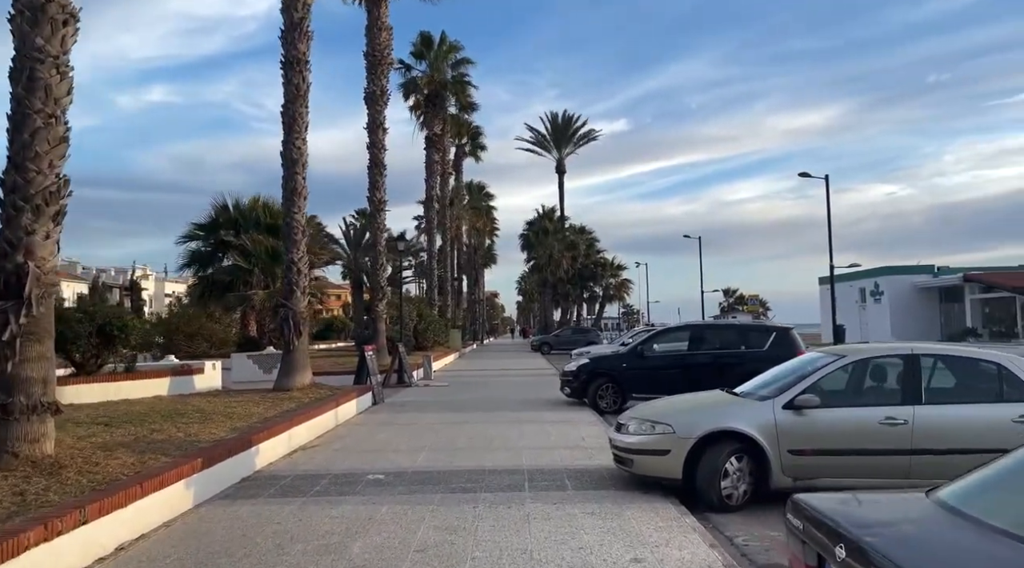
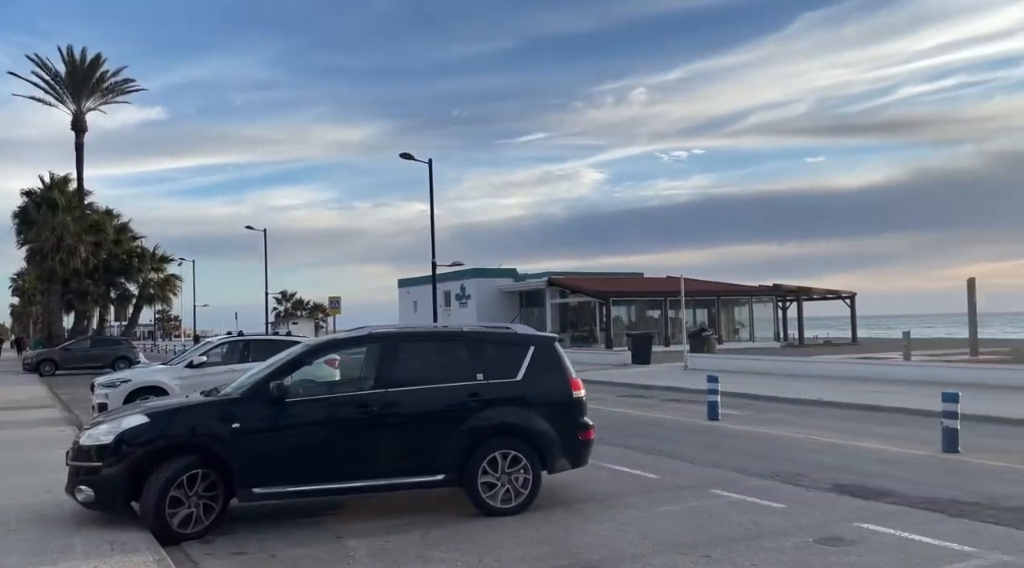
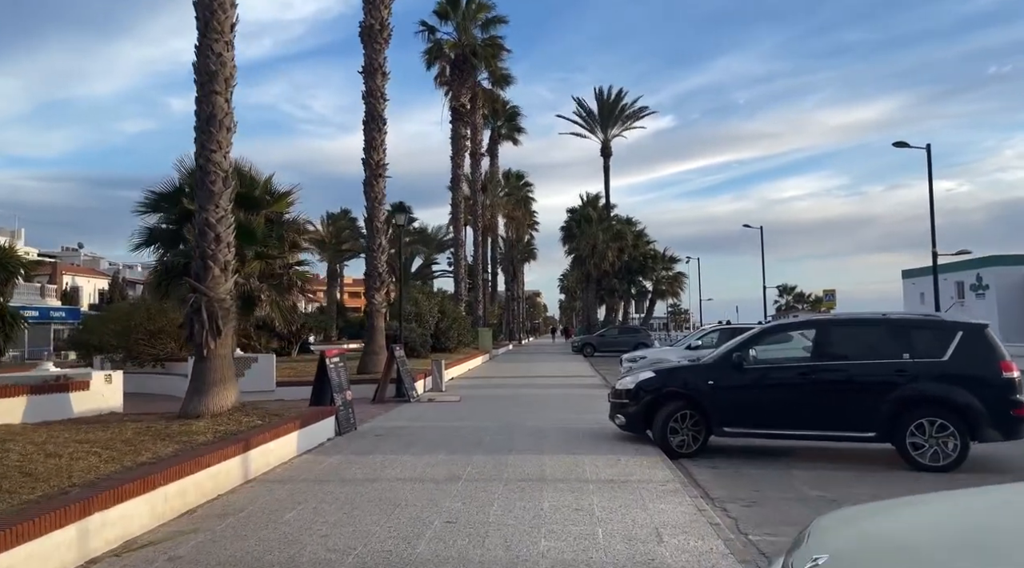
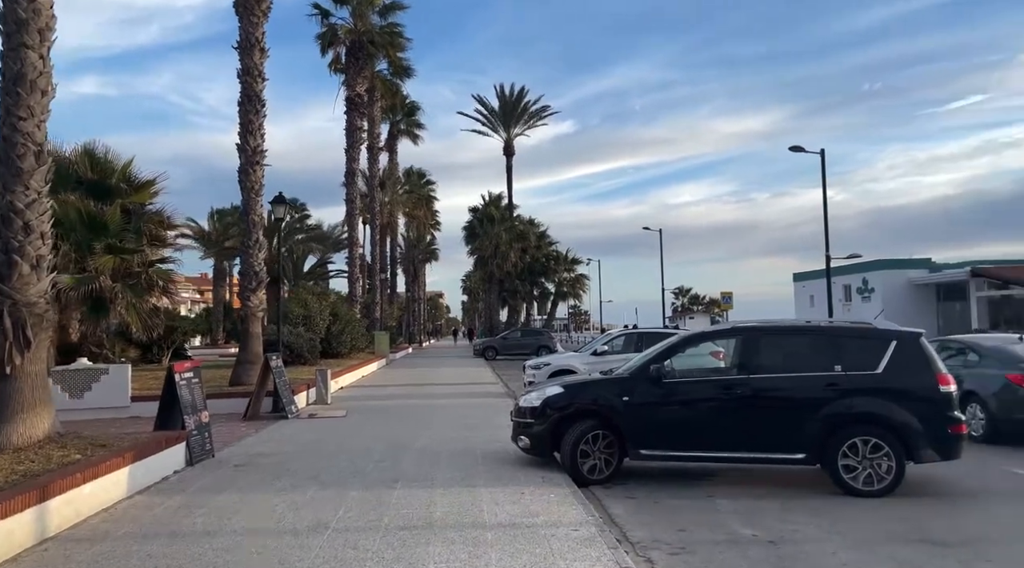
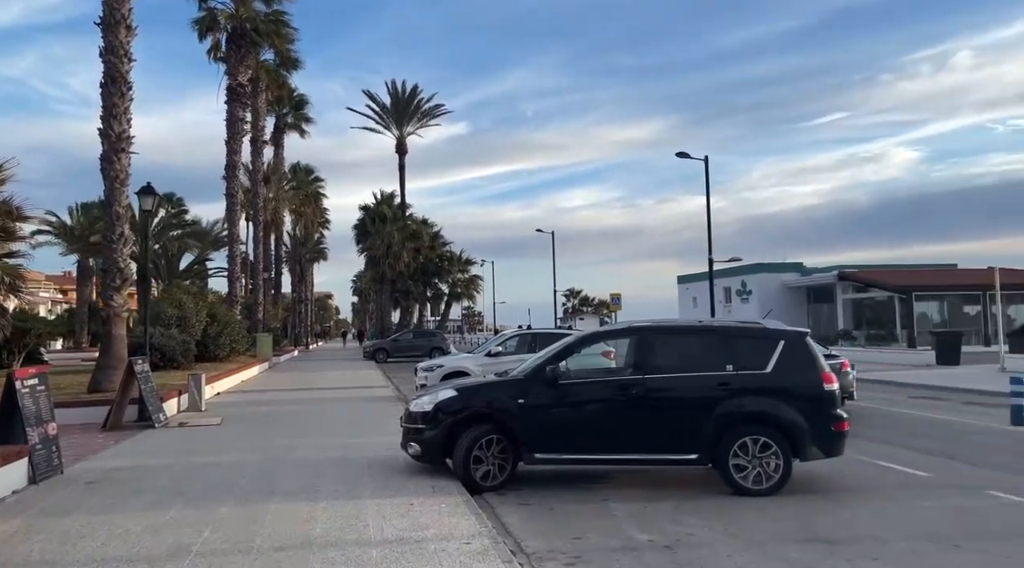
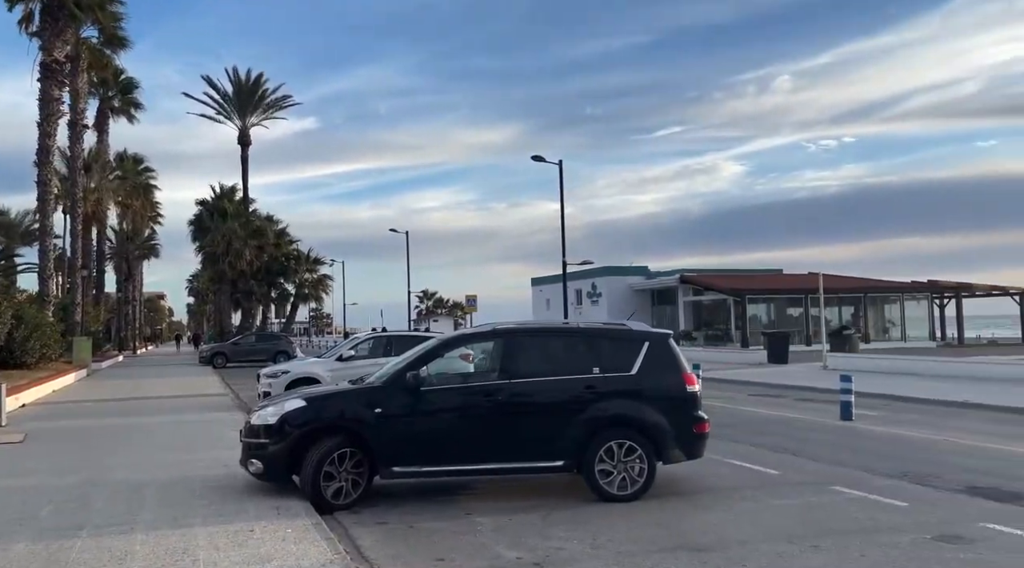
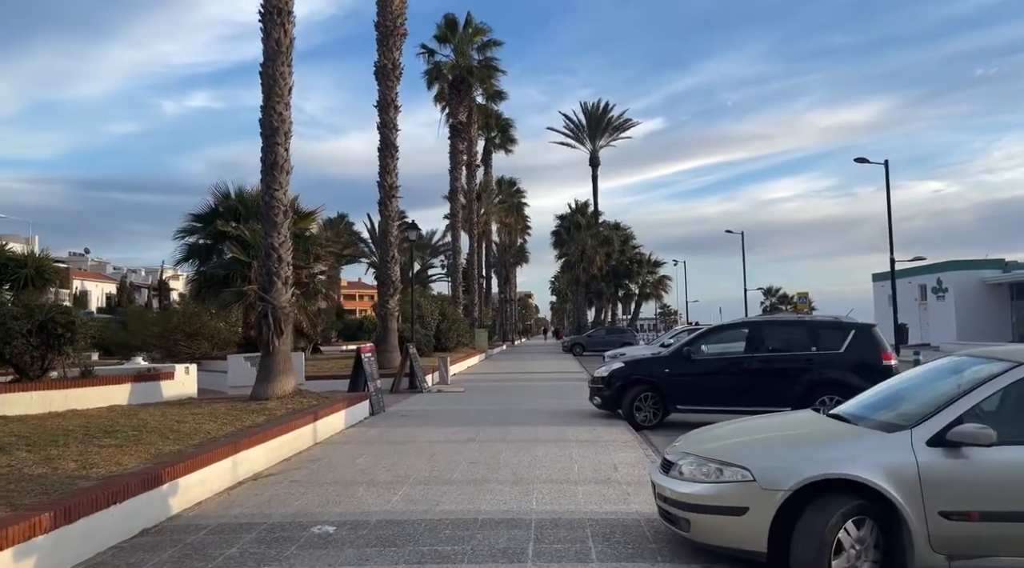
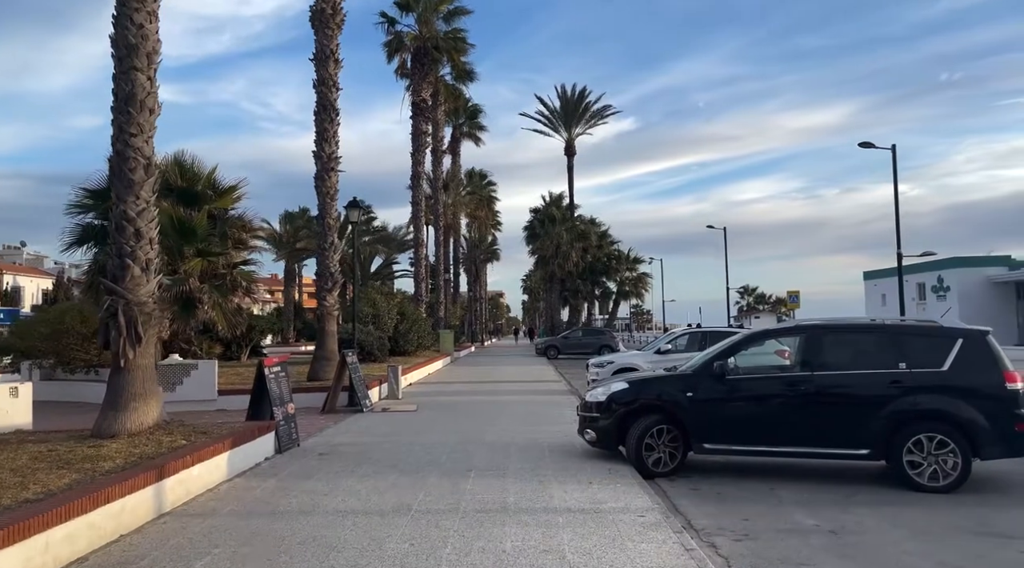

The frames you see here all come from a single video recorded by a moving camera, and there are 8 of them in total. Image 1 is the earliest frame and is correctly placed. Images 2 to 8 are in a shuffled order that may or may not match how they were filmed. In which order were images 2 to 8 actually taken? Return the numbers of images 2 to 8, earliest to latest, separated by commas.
7, 3, 8, 4, 5, 6, 2
